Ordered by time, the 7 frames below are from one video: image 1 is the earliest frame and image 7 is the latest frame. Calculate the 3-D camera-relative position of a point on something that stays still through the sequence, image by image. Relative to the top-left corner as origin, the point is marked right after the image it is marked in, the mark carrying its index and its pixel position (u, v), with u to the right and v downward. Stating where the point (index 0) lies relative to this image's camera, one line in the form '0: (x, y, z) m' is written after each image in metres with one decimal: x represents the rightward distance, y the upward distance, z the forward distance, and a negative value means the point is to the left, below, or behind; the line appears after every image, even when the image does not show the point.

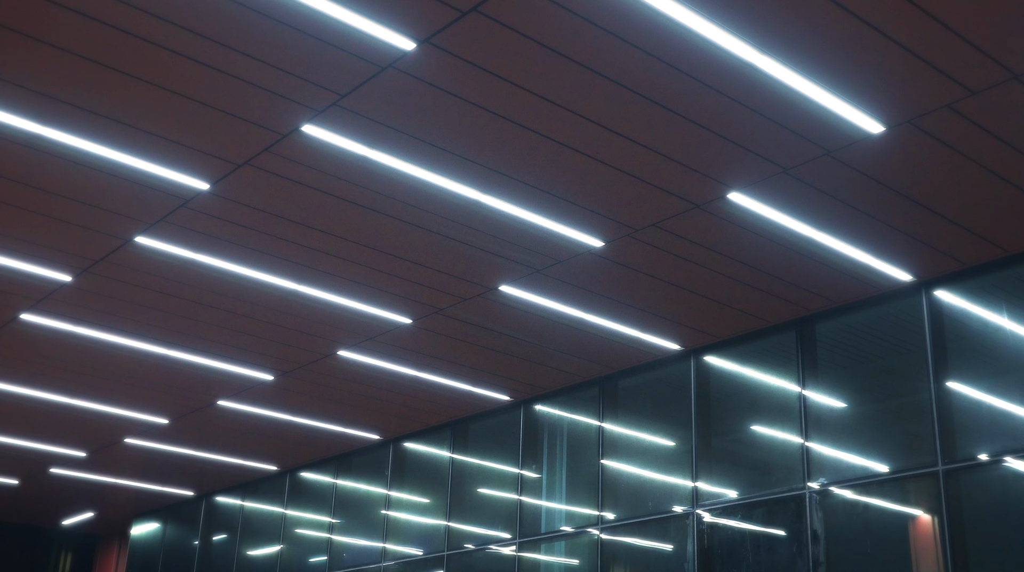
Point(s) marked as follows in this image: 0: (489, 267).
0: (-0.2, +0.2, +11.9) m
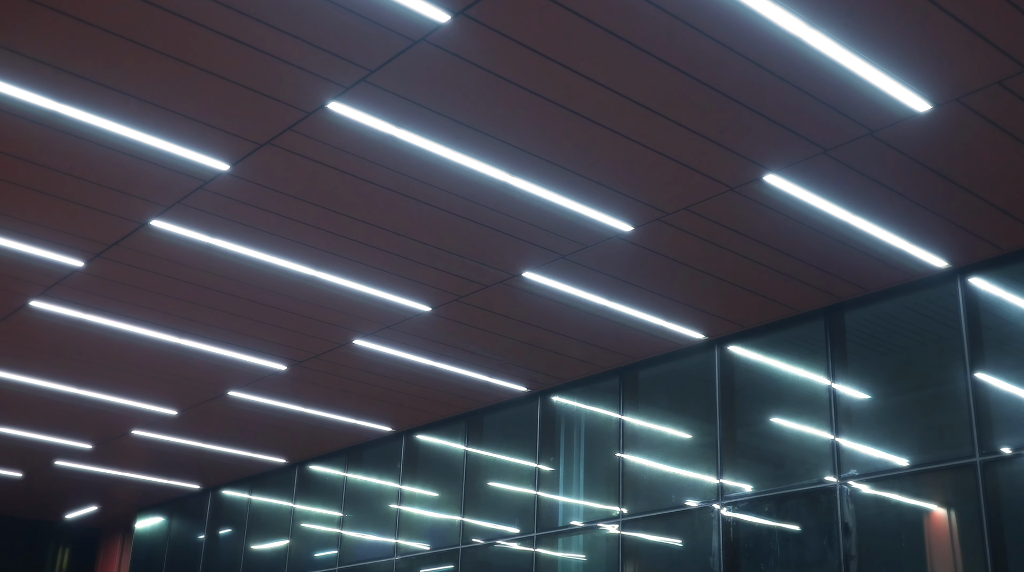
0: (0.0, +0.3, +11.6) m
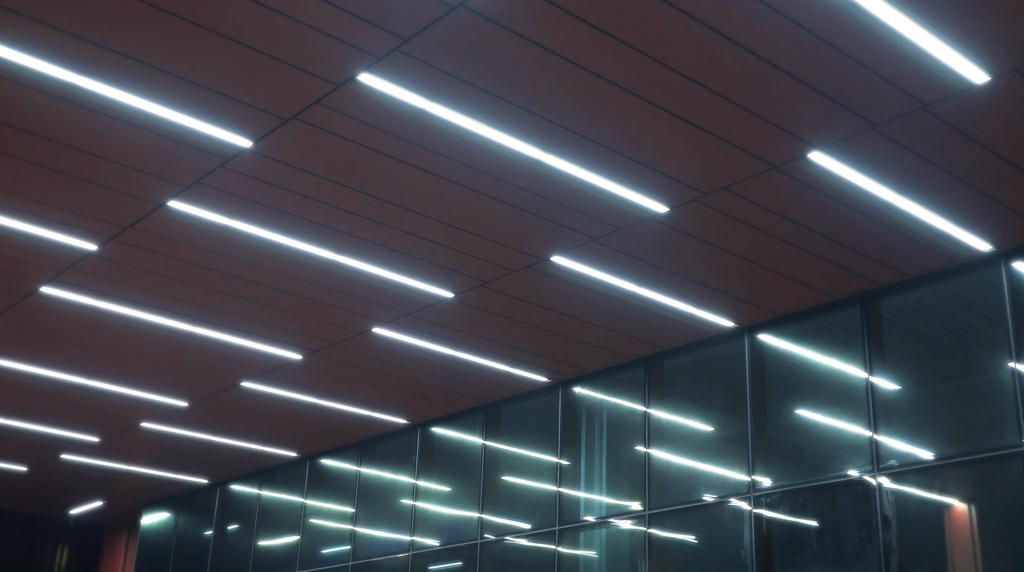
0: (+0.3, +0.4, +11.2) m
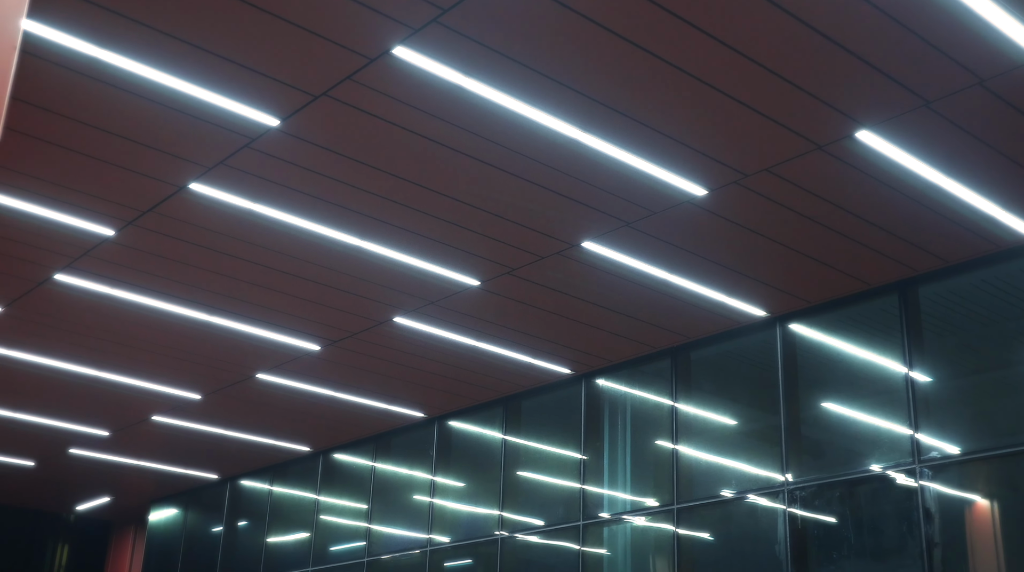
0: (+0.5, +0.5, +10.9) m
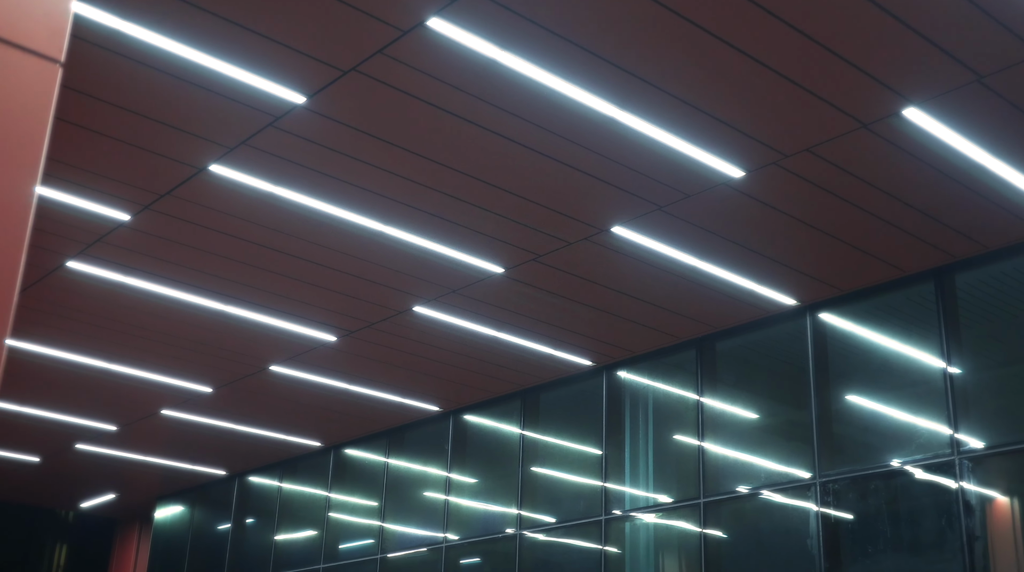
0: (+0.8, +0.7, +10.6) m
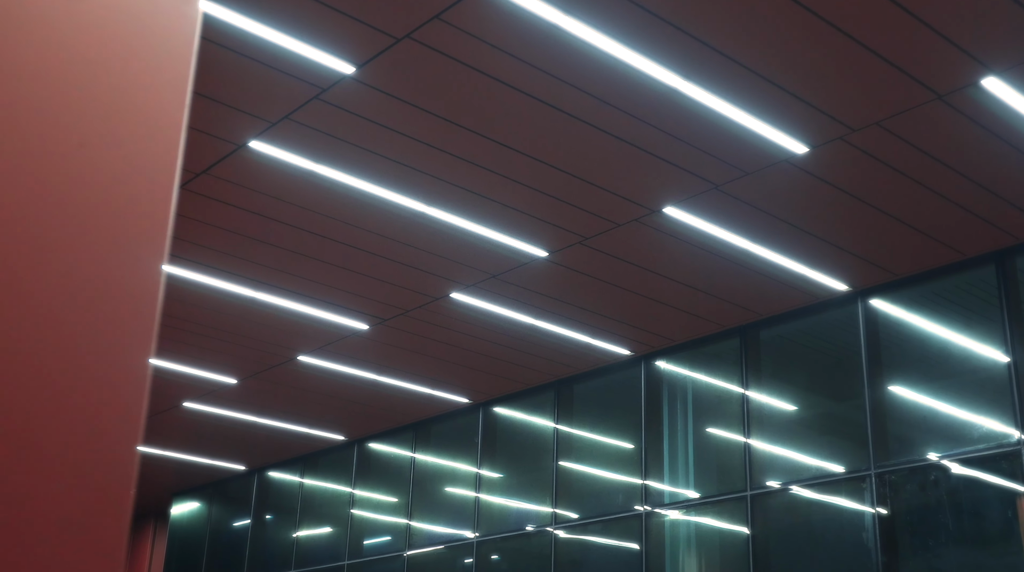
0: (+1.1, +0.8, +10.1) m
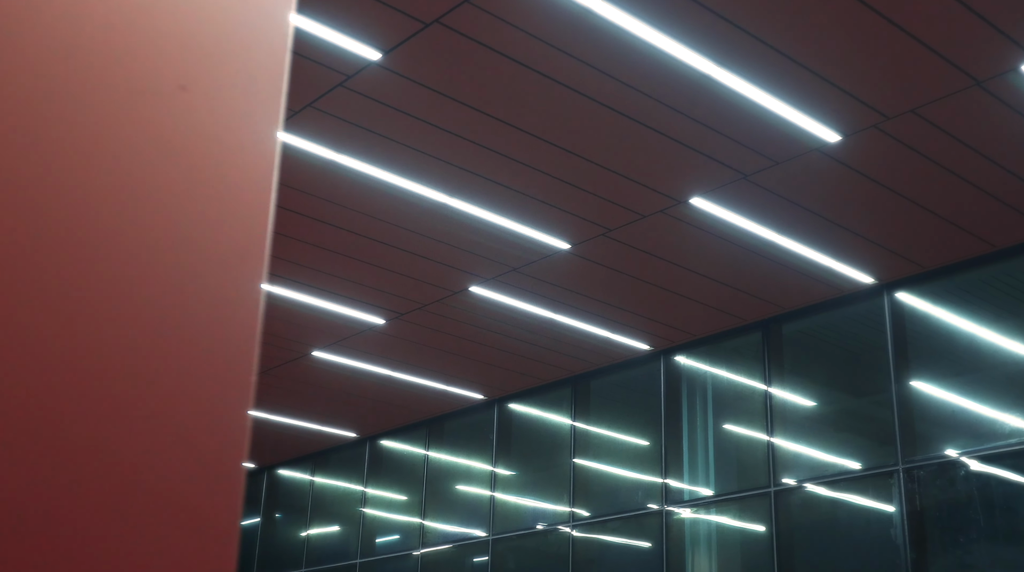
0: (+1.3, +0.9, +10.0) m
